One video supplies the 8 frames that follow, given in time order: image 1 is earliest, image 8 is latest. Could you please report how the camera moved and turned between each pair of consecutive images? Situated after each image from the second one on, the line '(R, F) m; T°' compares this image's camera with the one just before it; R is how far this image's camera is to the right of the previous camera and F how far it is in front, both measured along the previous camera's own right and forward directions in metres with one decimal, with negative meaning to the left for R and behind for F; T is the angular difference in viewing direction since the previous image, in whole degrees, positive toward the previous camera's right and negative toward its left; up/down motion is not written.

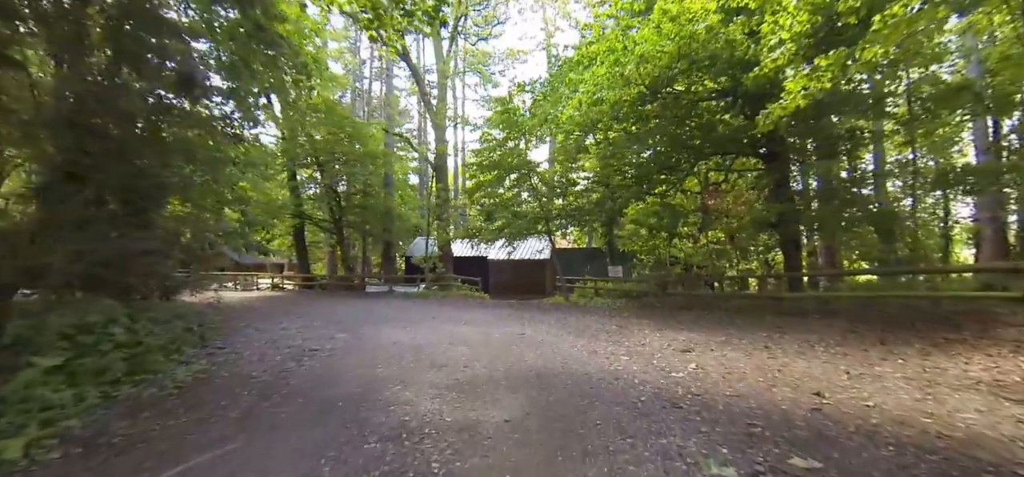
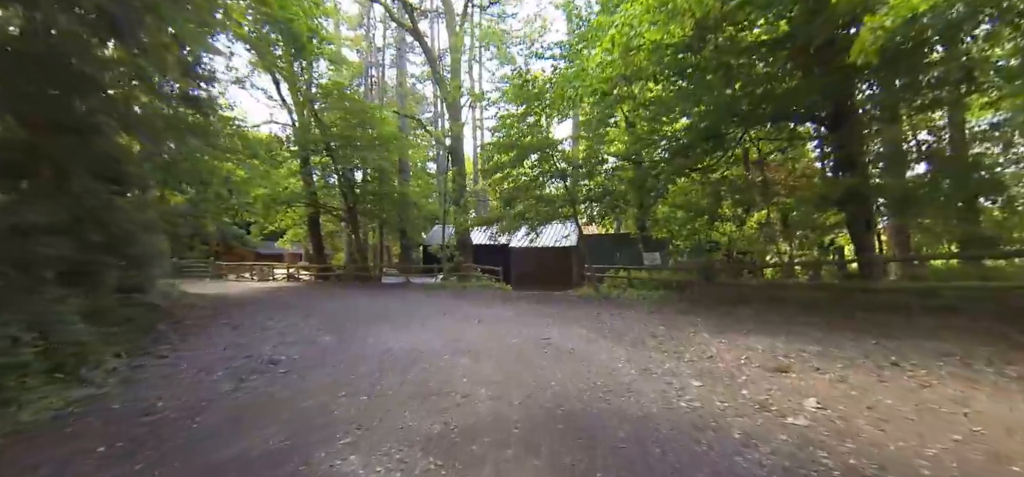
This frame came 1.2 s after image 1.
(0.0, +1.4) m; -3°
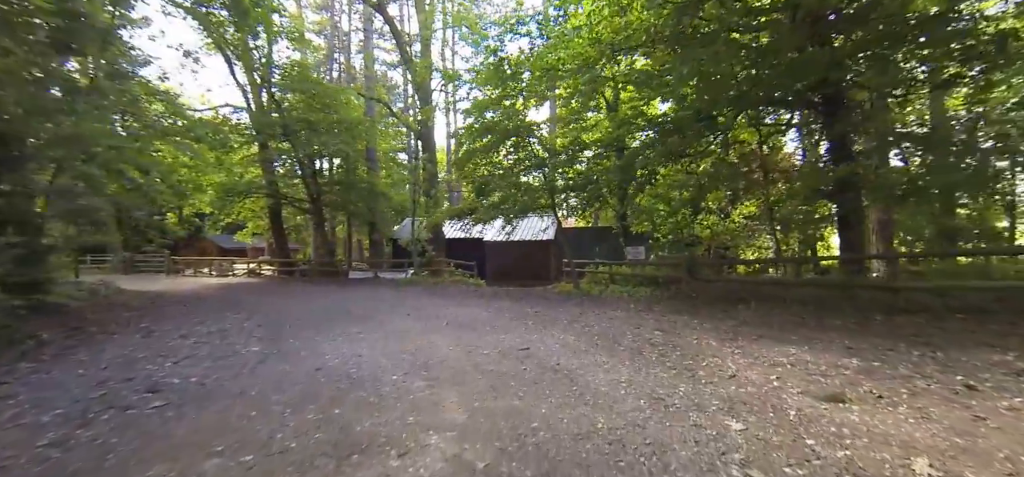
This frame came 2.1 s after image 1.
(+0.1, +1.0) m; +3°
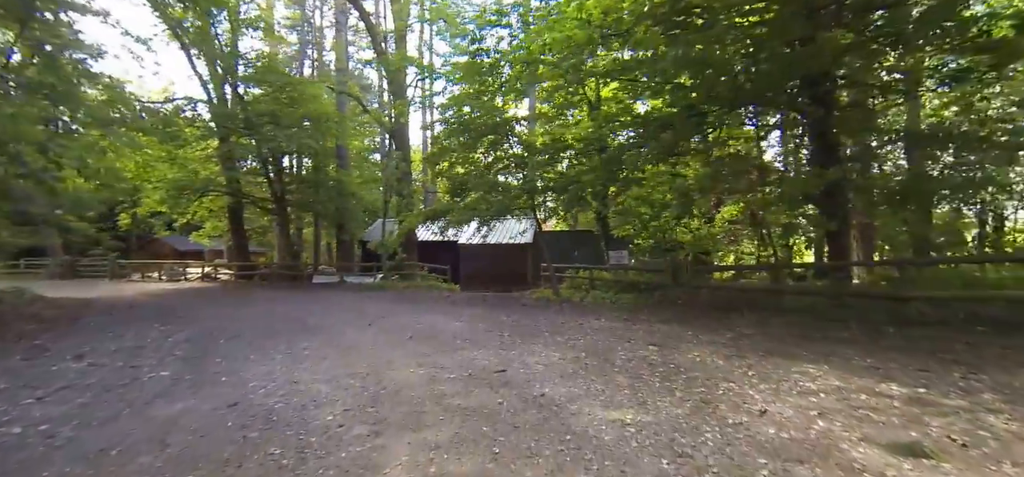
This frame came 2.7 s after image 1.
(0.0, +0.7) m; +3°
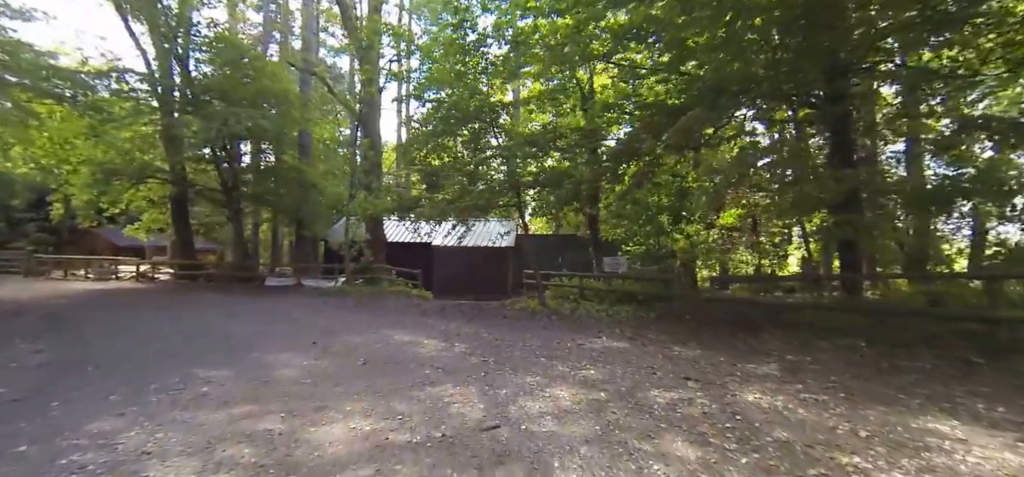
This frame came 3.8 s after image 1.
(-0.2, +1.2) m; +3°
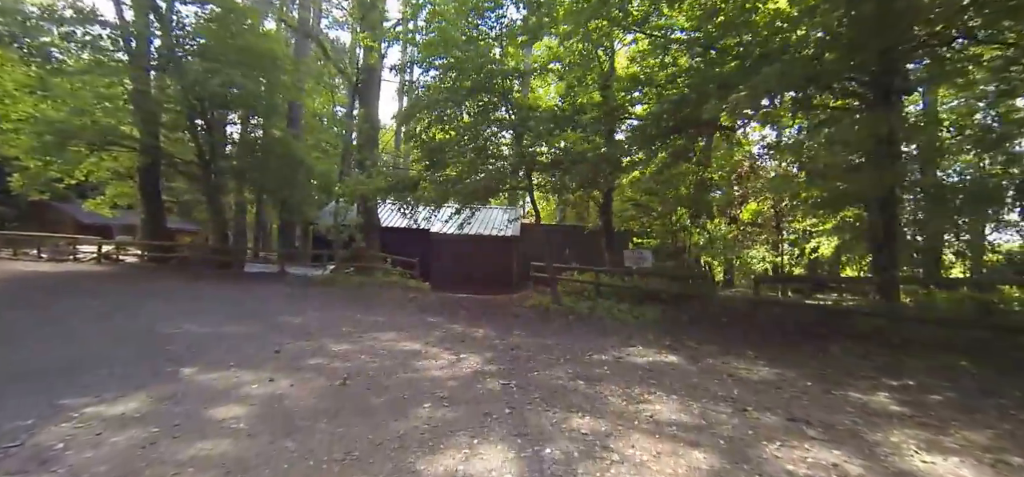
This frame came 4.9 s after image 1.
(-0.3, +1.1) m; +1°
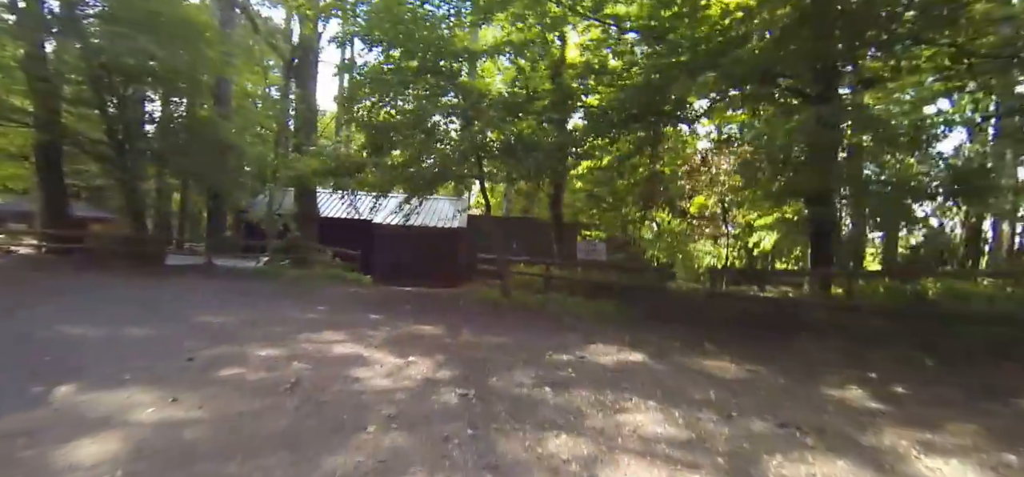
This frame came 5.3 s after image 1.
(-0.1, +0.4) m; +7°
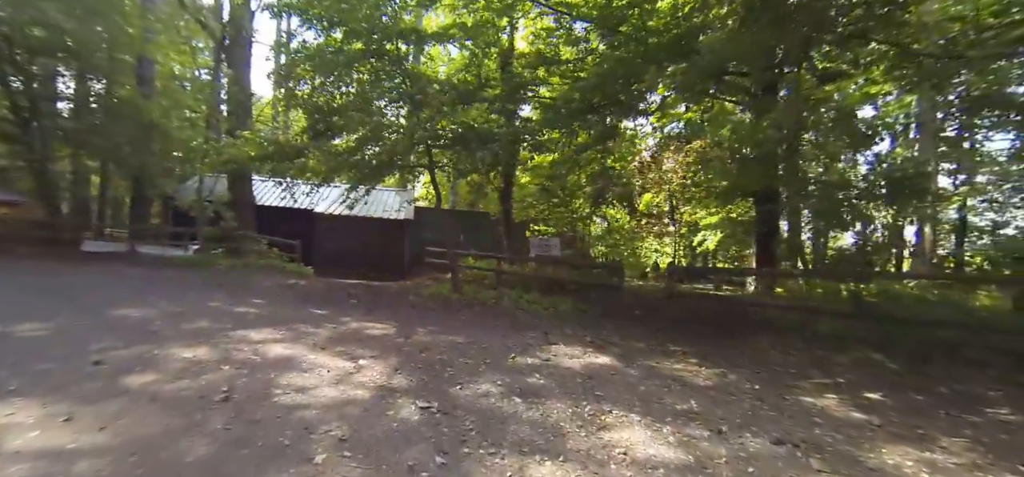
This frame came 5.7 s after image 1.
(-0.1, +0.3) m; +6°
